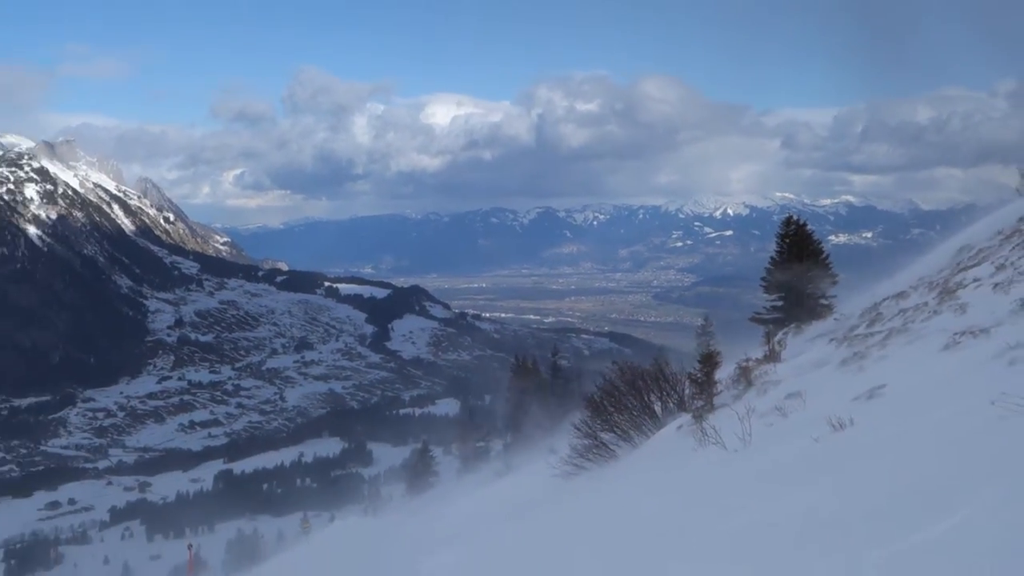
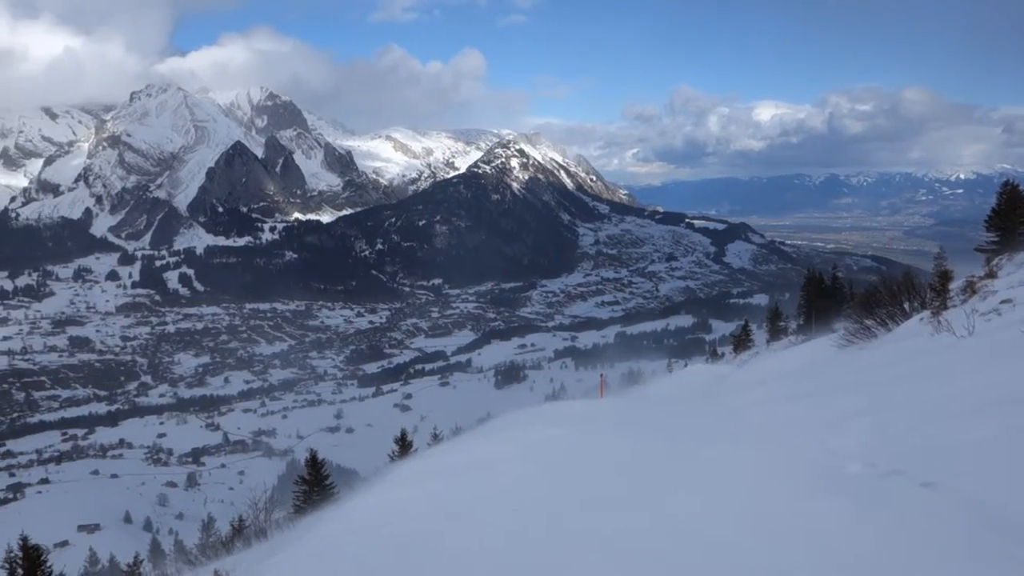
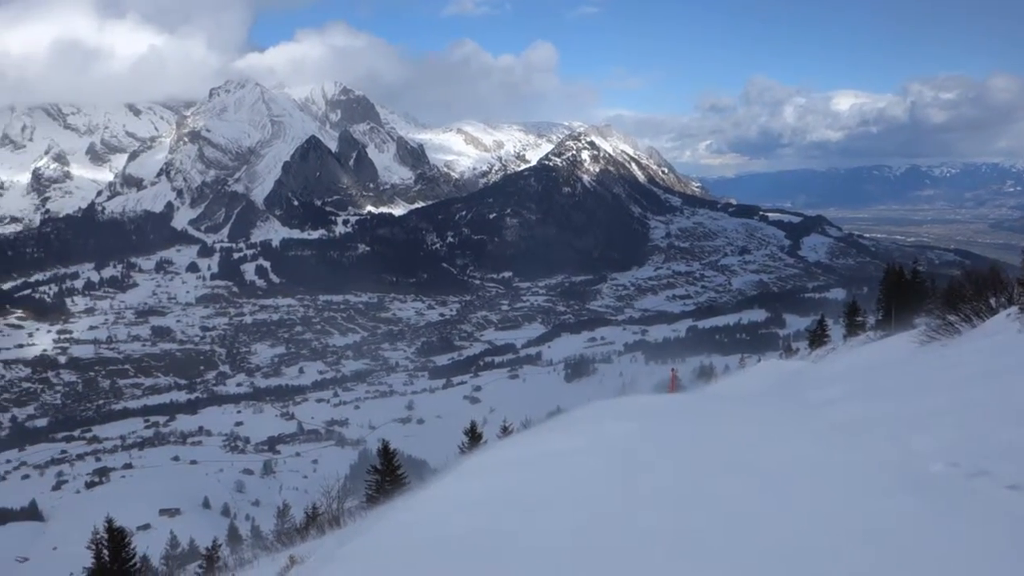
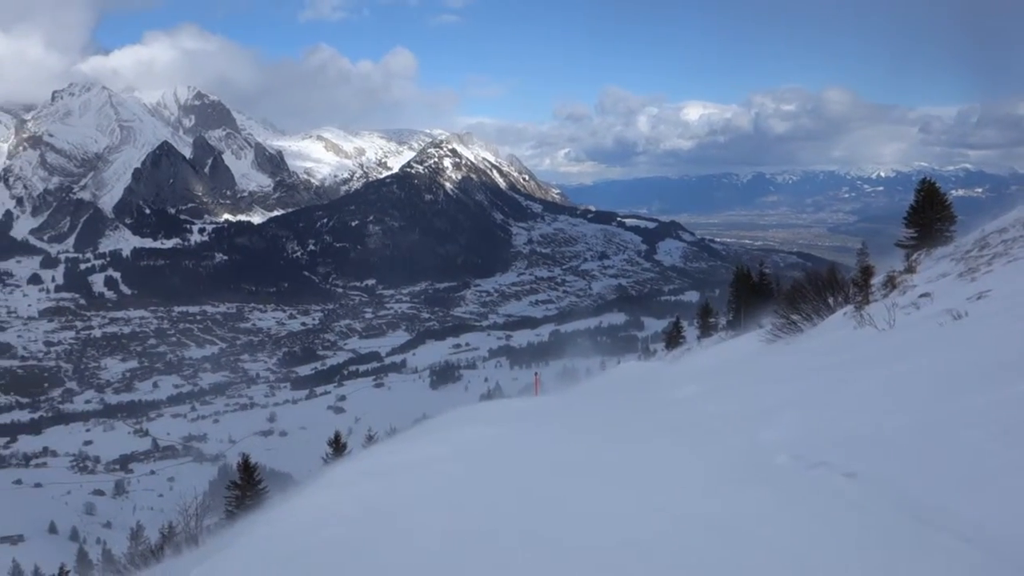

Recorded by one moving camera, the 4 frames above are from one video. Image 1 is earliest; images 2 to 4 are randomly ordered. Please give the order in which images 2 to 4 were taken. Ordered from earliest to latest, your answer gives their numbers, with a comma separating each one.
4, 2, 3
